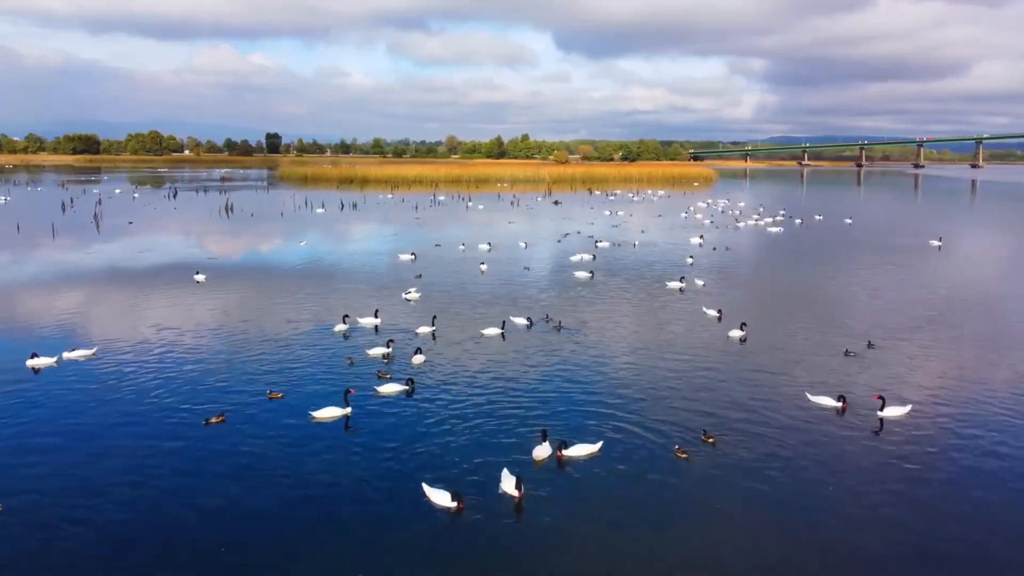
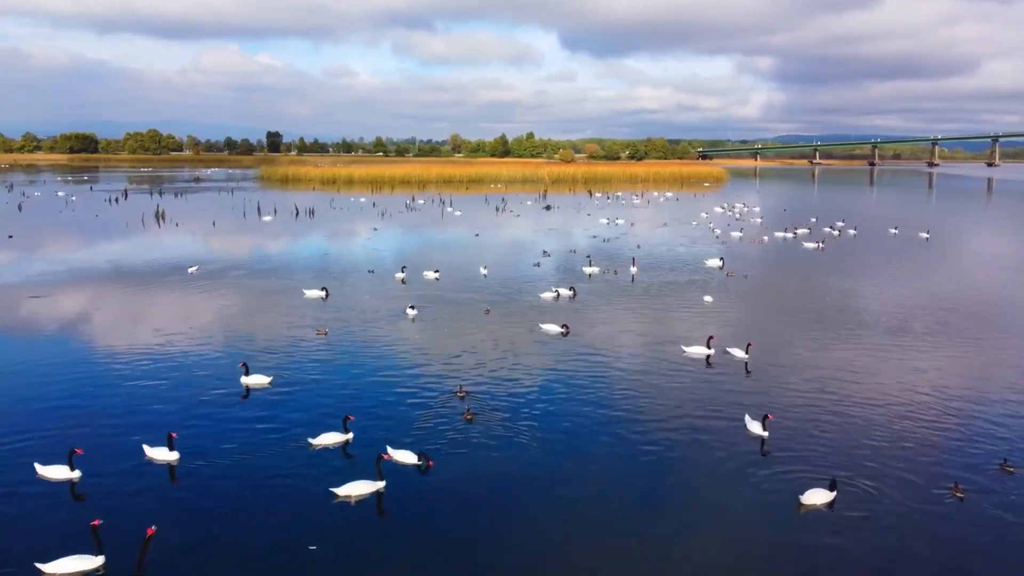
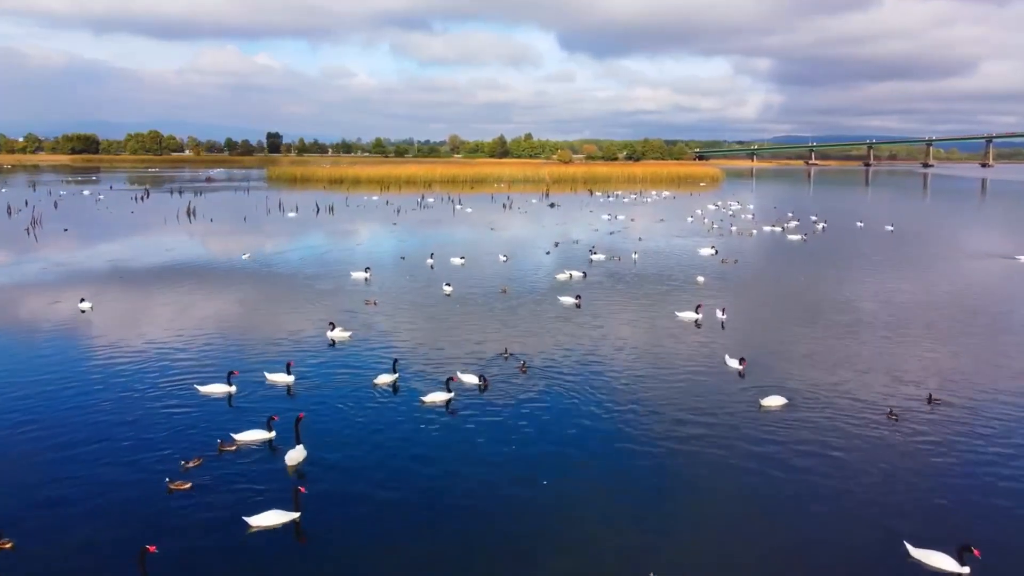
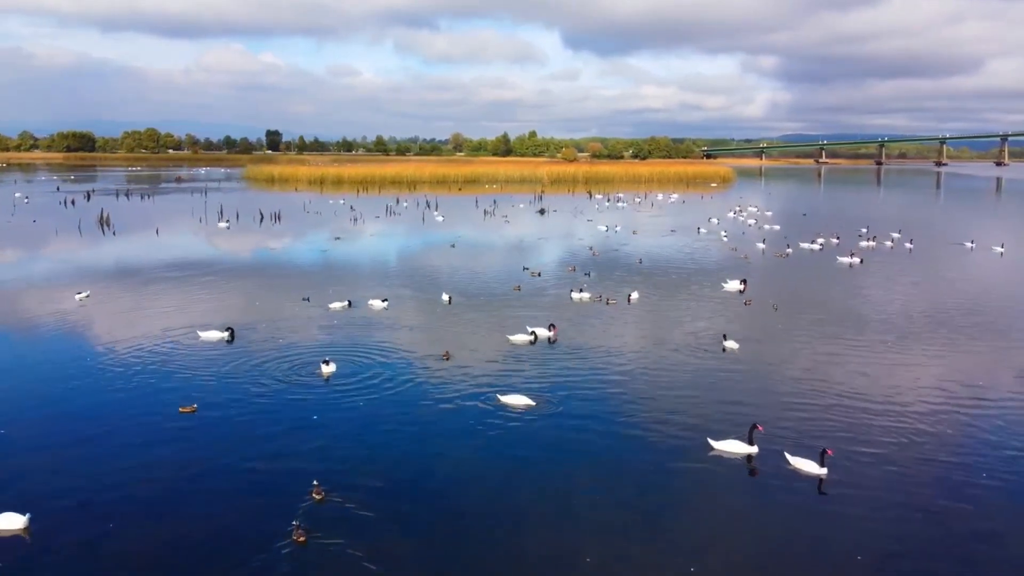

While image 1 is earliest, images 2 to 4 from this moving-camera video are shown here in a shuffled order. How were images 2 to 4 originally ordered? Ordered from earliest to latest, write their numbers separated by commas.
3, 2, 4
